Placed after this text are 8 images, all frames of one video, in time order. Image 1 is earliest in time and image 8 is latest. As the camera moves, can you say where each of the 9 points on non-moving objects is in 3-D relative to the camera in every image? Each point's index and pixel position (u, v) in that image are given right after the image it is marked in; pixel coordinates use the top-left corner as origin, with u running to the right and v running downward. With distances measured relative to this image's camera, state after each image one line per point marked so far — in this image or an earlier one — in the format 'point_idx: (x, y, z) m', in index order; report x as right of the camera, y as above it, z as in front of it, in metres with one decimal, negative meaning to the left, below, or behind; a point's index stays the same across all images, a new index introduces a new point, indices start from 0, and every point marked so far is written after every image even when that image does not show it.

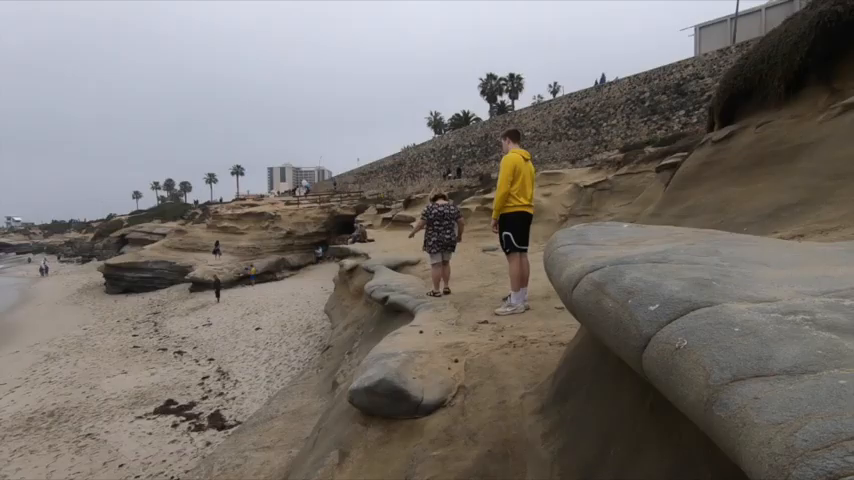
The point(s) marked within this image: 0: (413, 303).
0: (-0.2, -0.8, +5.4) m
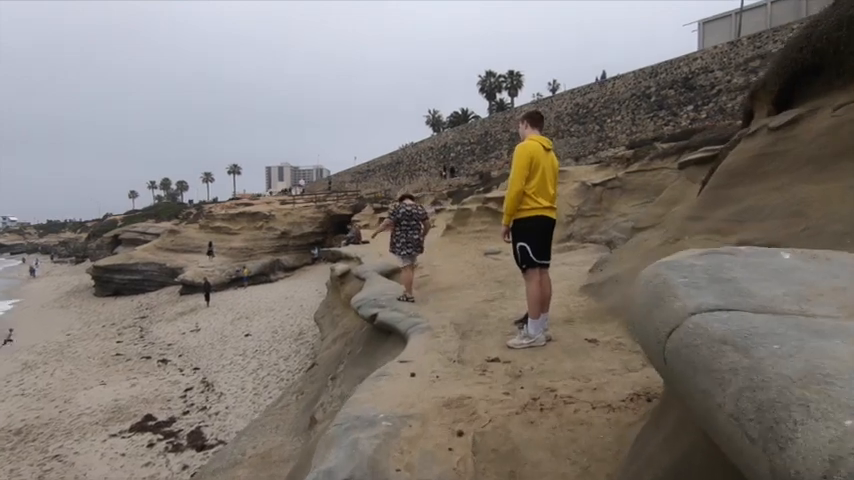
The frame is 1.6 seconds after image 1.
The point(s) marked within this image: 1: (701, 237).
0: (-0.2, -0.8, +4.5) m
1: (+2.4, 0.0, +4.0) m
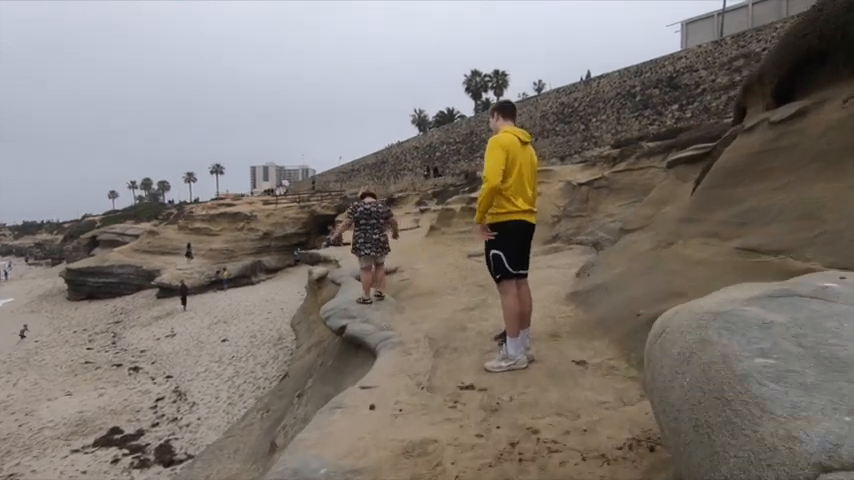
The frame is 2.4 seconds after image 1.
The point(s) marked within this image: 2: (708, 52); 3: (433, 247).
0: (-0.5, -0.9, +4.1) m
1: (+2.1, 0.0, +3.6) m
2: (+12.2, +8.1, +19.9) m
3: (+0.1, -0.1, +11.6) m
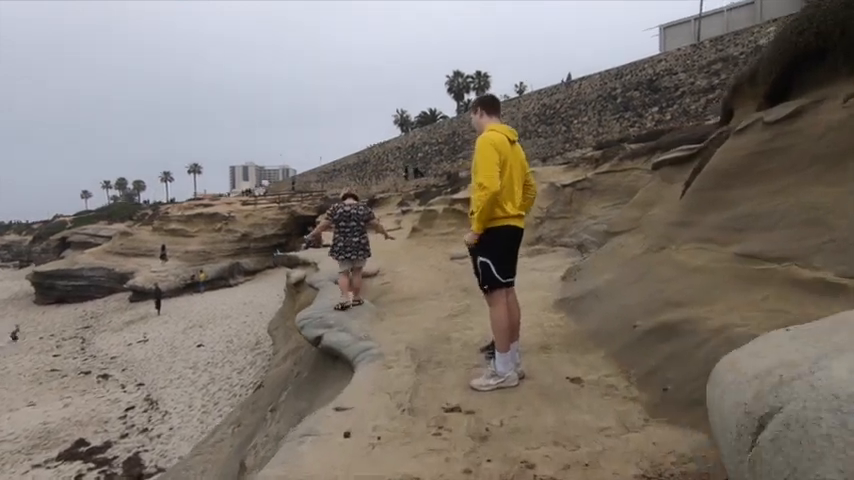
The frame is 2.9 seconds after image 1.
0: (-0.6, -0.9, +3.8) m
1: (+2.0, 0.0, +3.5) m
2: (+11.4, +8.1, +20.1) m
3: (-0.3, -0.2, +11.4) m
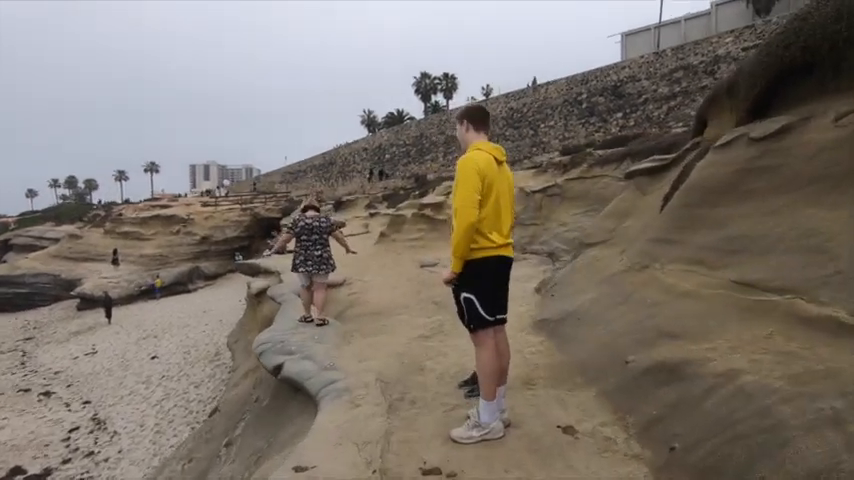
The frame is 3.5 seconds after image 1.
0: (-0.8, -1.1, +3.5) m
1: (+1.8, -0.2, +3.3) m
2: (+10.0, +7.9, +20.5) m
3: (-1.1, -0.4, +11.0) m
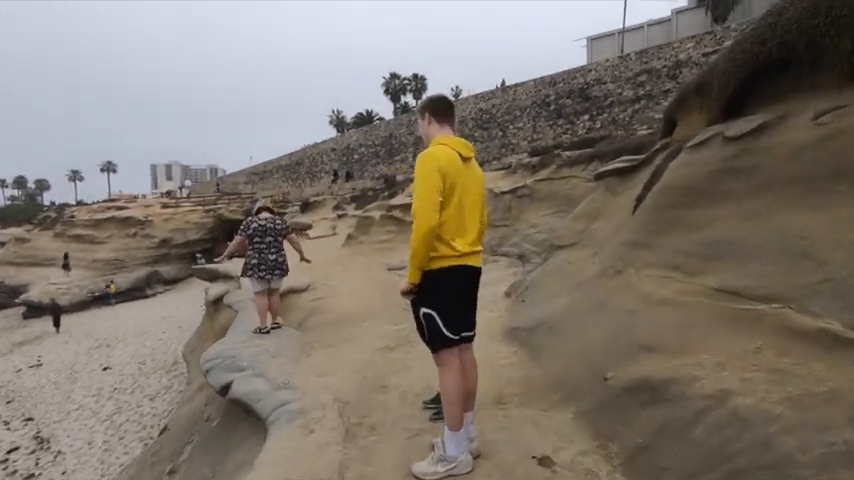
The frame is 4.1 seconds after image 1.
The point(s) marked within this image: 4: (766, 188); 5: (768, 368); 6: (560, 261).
0: (-1.1, -1.1, +3.1) m
1: (+1.6, -0.2, +3.1) m
2: (+8.5, +7.9, +20.9) m
3: (-1.8, -0.4, +10.6) m
4: (+2.0, +0.3, +2.8) m
5: (+1.4, -0.5, +1.8) m
6: (+1.5, -0.2, +5.0) m
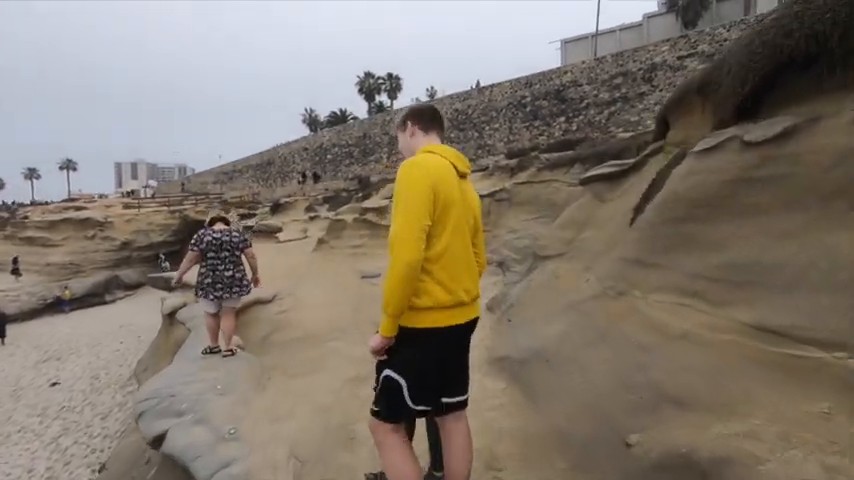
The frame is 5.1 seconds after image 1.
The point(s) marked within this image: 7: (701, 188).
0: (-1.2, -1.2, +2.6) m
1: (+1.4, -0.3, +2.7) m
2: (+7.4, +7.8, +20.8) m
3: (-2.3, -0.6, +10.0) m
4: (+1.9, +0.2, +2.4) m
5: (+1.3, -0.6, +1.4) m
6: (+1.2, -0.4, +4.6) m
7: (+1.7, +0.3, +2.9) m
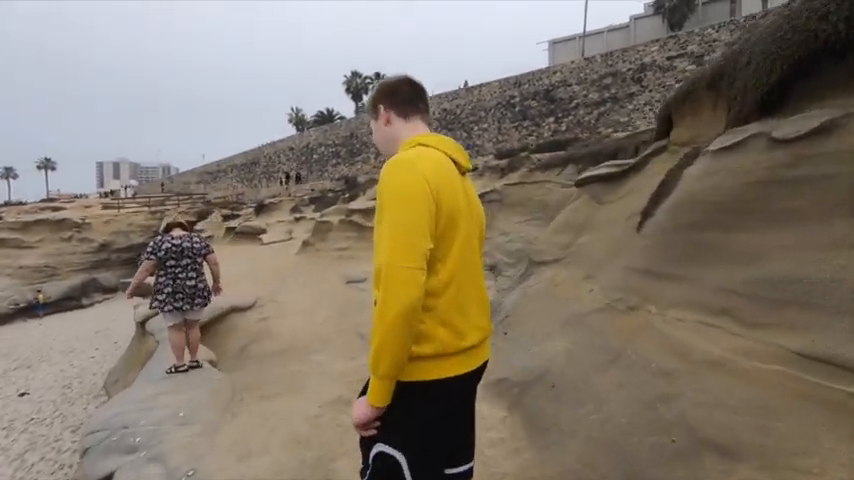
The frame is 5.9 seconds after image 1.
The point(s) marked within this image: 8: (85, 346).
0: (-1.3, -1.3, +2.2) m
1: (+1.4, -0.4, +2.4) m
2: (+6.9, +7.7, +20.6) m
3: (-2.6, -0.6, +9.6) m
4: (+1.9, +0.1, +2.1) m
5: (+1.3, -0.7, +1.1) m
6: (+1.1, -0.4, +4.3) m
7: (+1.6, +0.3, +2.5) m
8: (-11.6, -3.6, +15.5) m
